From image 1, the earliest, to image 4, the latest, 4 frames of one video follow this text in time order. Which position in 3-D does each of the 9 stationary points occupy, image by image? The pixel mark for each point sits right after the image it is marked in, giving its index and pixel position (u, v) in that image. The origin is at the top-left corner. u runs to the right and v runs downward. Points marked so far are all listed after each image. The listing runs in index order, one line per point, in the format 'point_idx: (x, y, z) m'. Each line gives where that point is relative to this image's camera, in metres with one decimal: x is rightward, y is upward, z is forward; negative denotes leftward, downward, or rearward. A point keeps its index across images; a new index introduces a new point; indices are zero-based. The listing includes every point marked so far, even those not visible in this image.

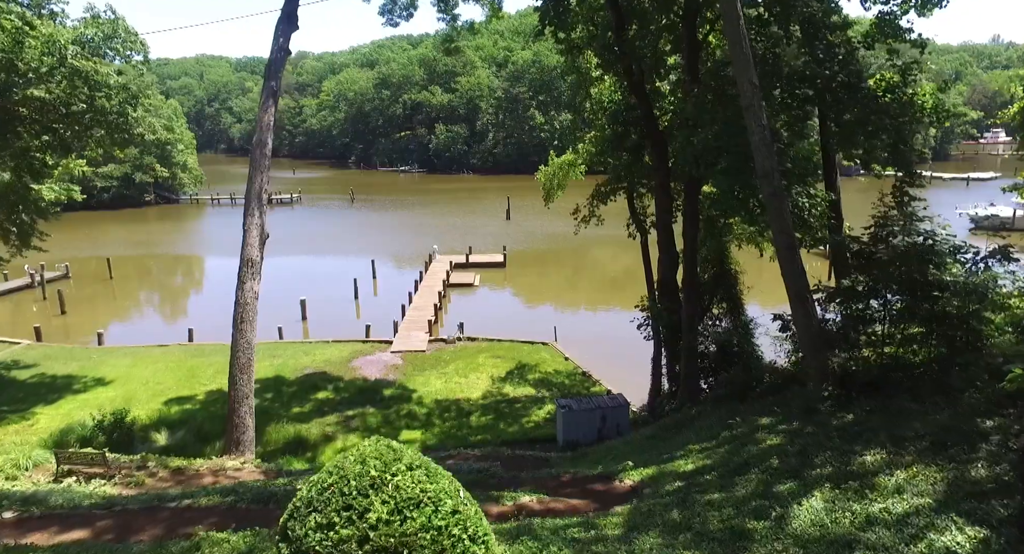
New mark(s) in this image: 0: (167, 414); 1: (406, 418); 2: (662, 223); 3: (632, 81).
0: (-6.3, -2.5, +13.0) m
1: (-2.0, -2.7, +13.6) m
2: (+2.4, +0.9, +11.4) m
3: (+1.9, +3.2, +11.4) m
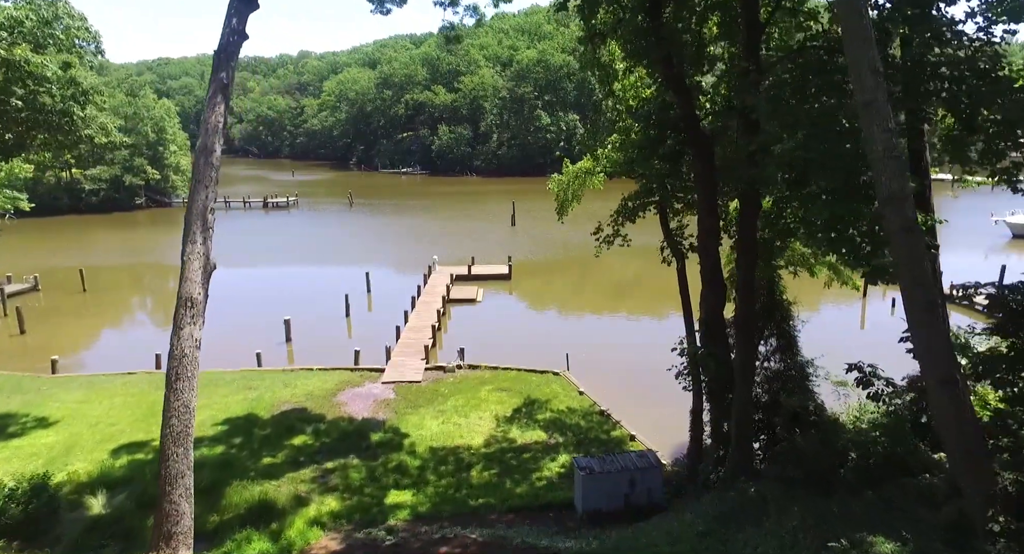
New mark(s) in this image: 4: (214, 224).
0: (-6.2, -2.9, +10.9) m
1: (-1.9, -3.2, +11.5) m
2: (+2.5, +0.4, +9.3) m
3: (+2.1, +2.7, +9.3) m
4: (-3.3, +0.6, +7.8) m
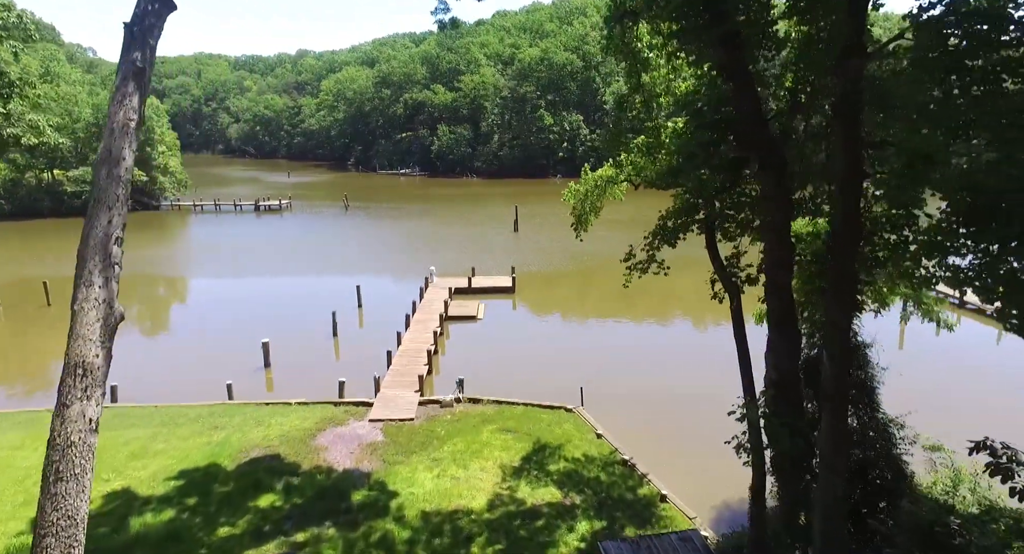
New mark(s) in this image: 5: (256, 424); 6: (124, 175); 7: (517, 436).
0: (-6.1, -3.4, +8.8) m
1: (-1.8, -3.6, +9.4) m
2: (+2.7, 0.0, +7.2) m
3: (+2.2, +2.2, +7.3) m
4: (-3.2, +0.1, +5.7) m
5: (-5.0, -2.8, +13.7) m
6: (-3.2, +0.9, +5.8) m
7: (+0.1, -3.0, +13.1) m
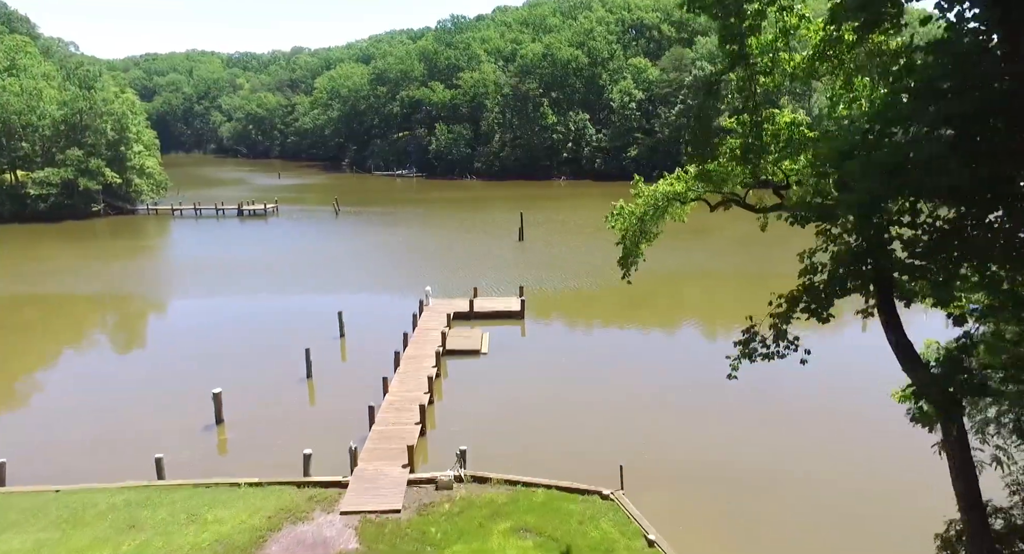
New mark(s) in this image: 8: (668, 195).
0: (-5.8, -4.0, +5.3) m
1: (-1.5, -4.3, +5.9) m
2: (+3.0, -0.7, +3.7) m
3: (+2.5, +1.6, +3.8) m
4: (-2.9, -0.5, +2.2) m
5: (-4.7, -3.5, +10.2) m
6: (-2.9, +0.2, +2.3) m
7: (+0.4, -3.6, +9.6) m
8: (+1.8, +1.0, +8.2) m
